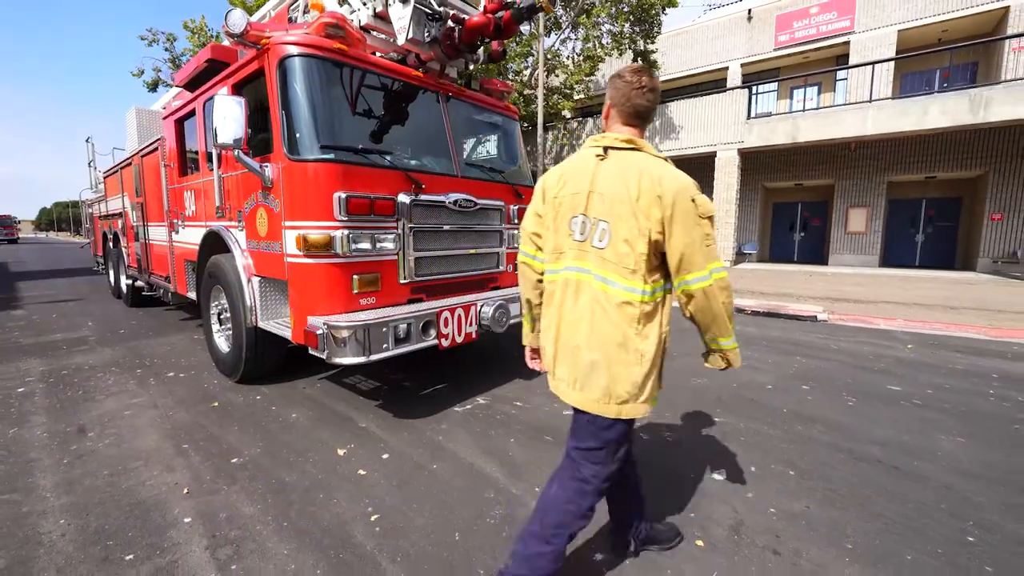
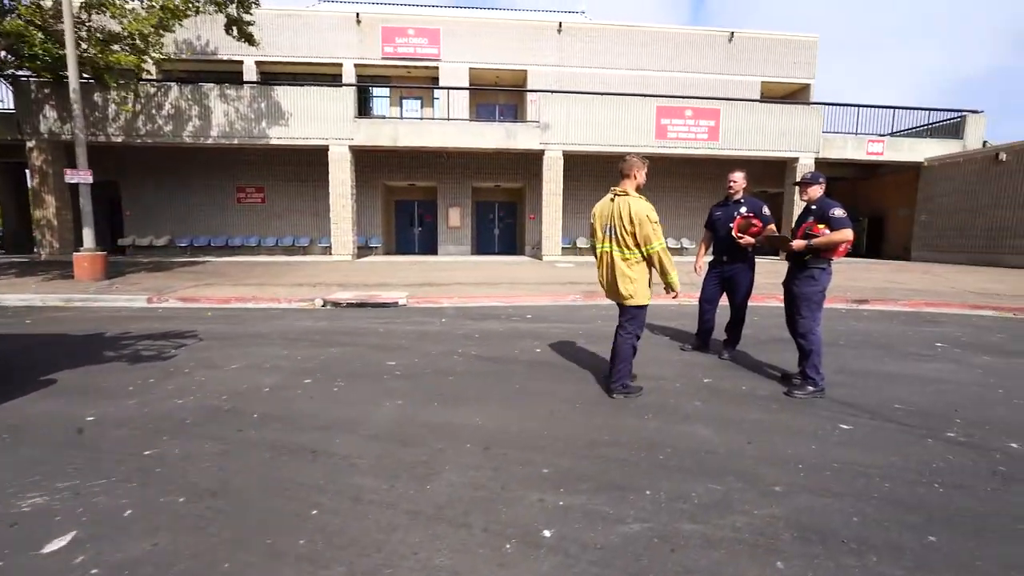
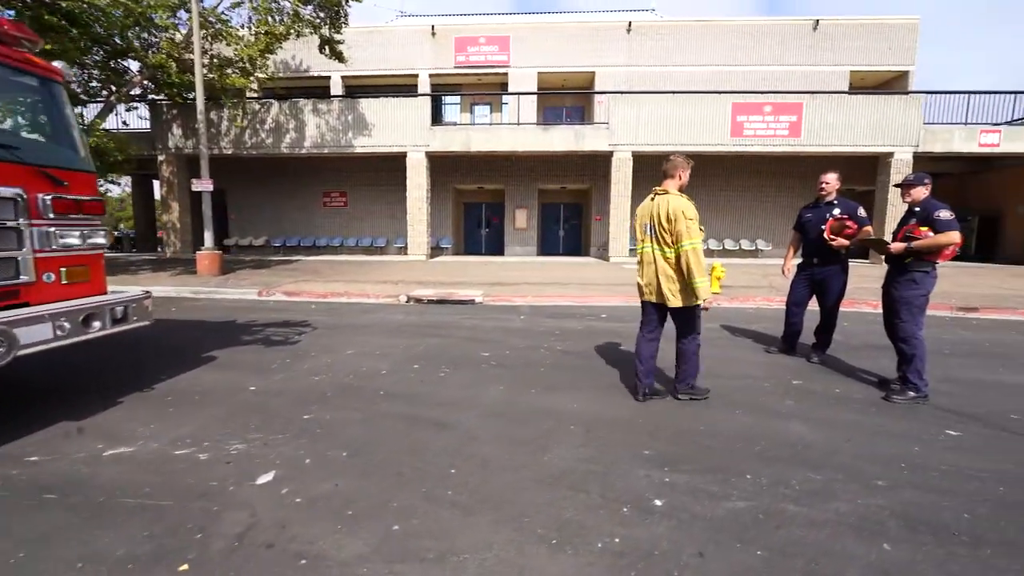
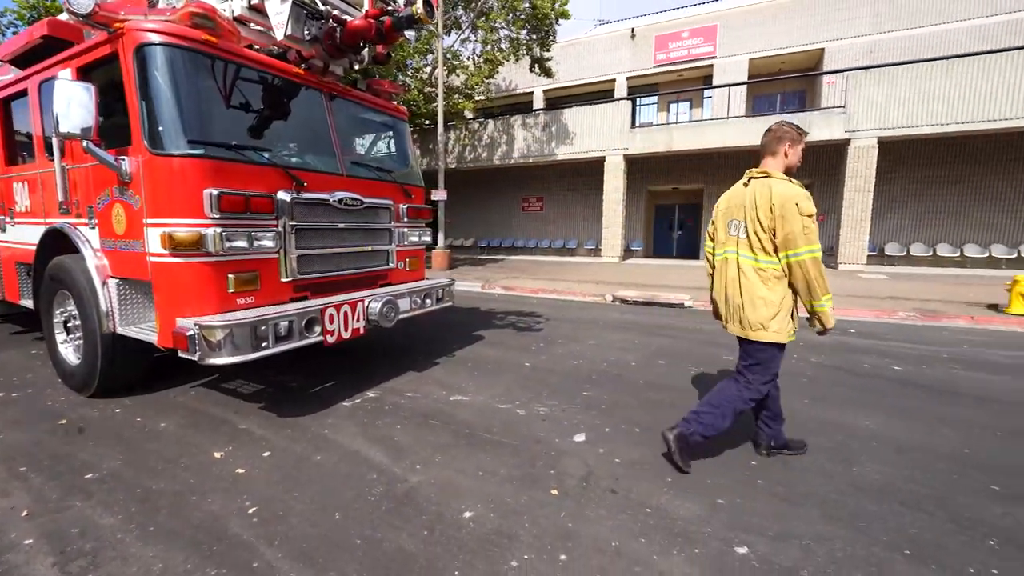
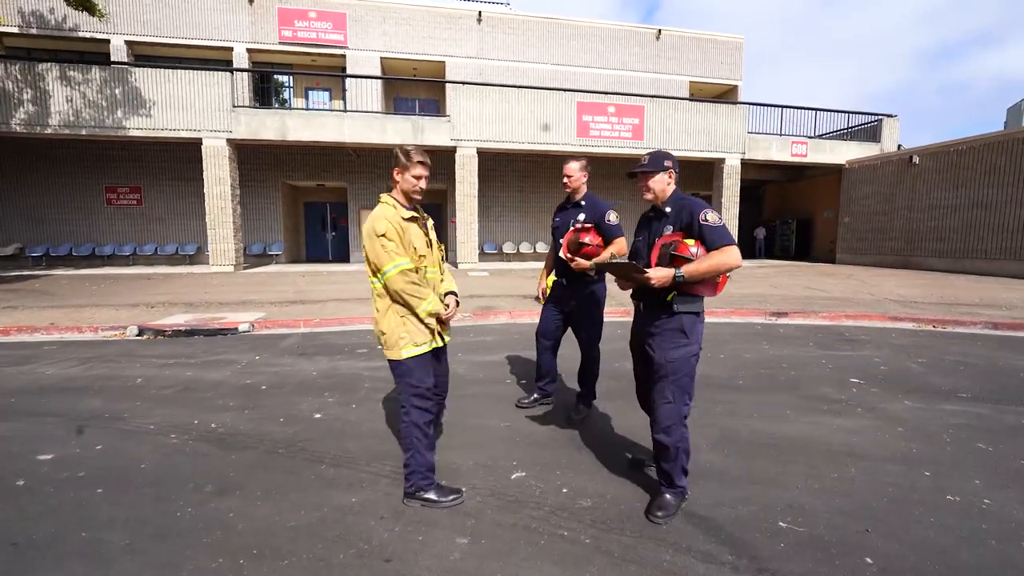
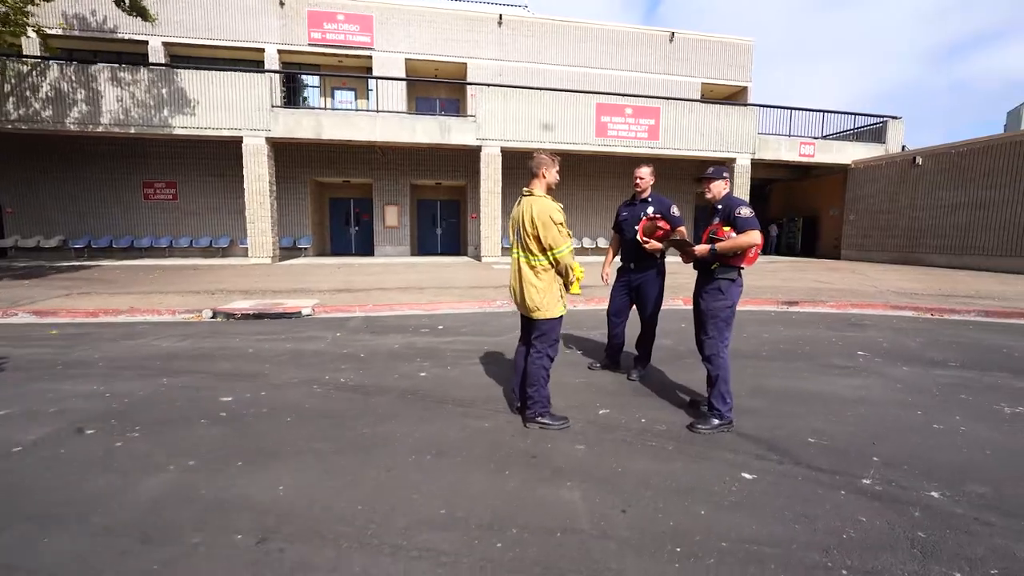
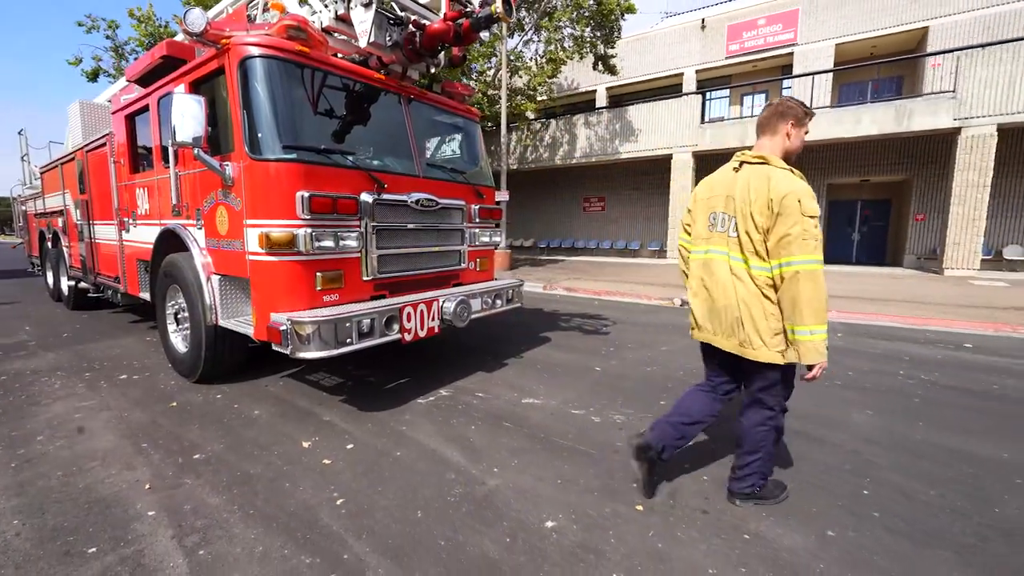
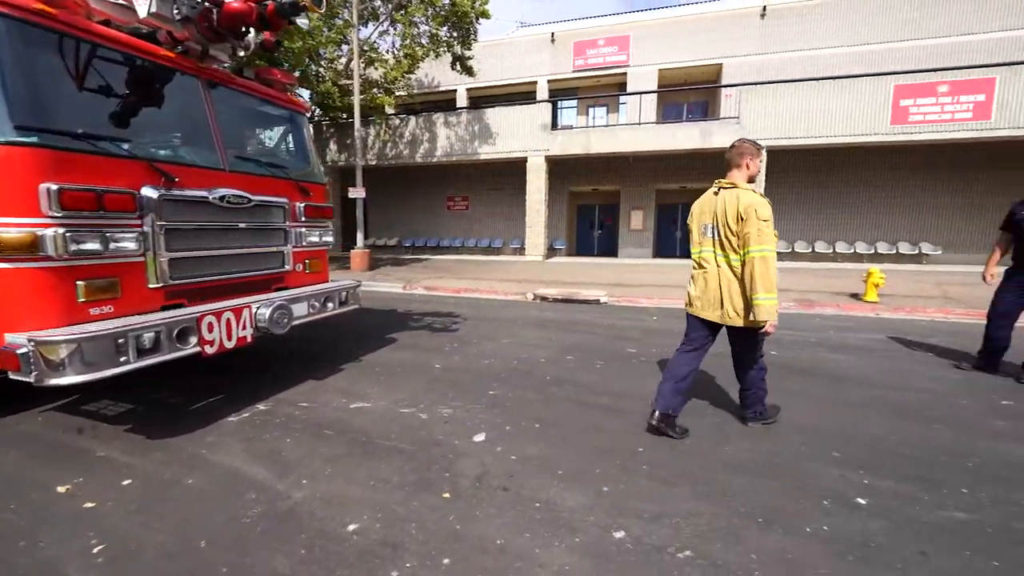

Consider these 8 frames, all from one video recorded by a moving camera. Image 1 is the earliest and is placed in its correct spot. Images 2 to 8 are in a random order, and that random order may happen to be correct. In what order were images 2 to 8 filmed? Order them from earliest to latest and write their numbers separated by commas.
7, 4, 8, 3, 2, 6, 5
